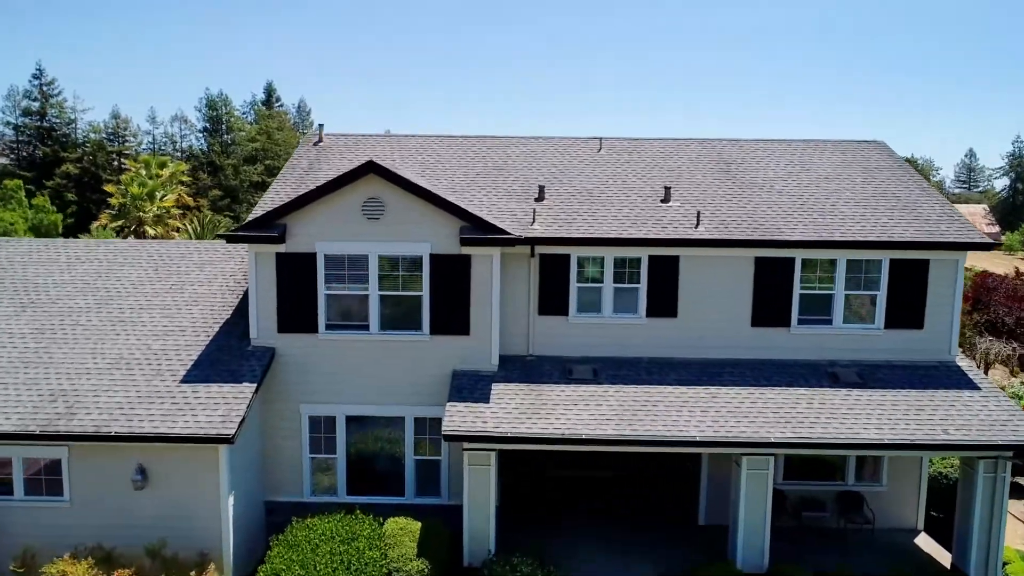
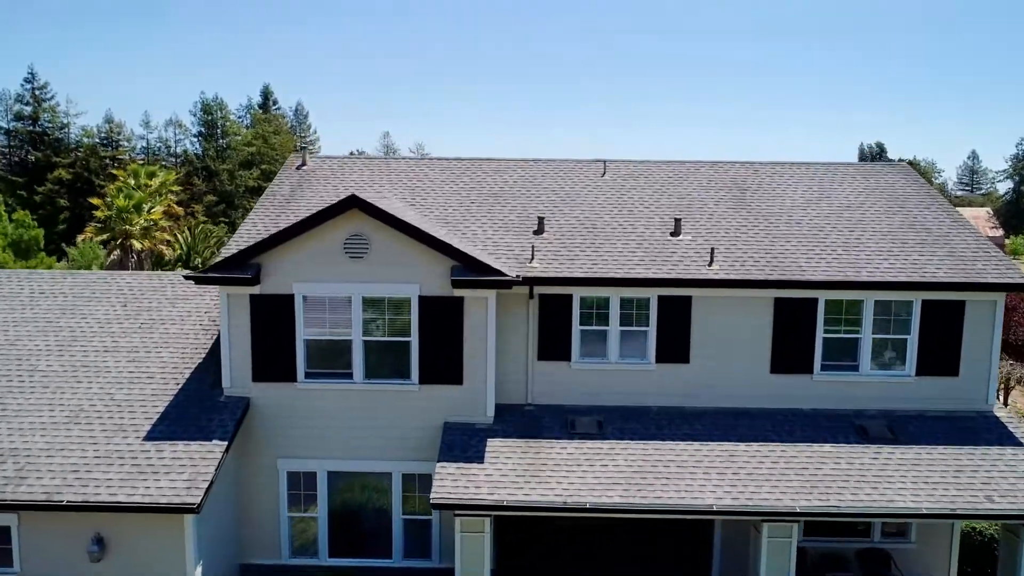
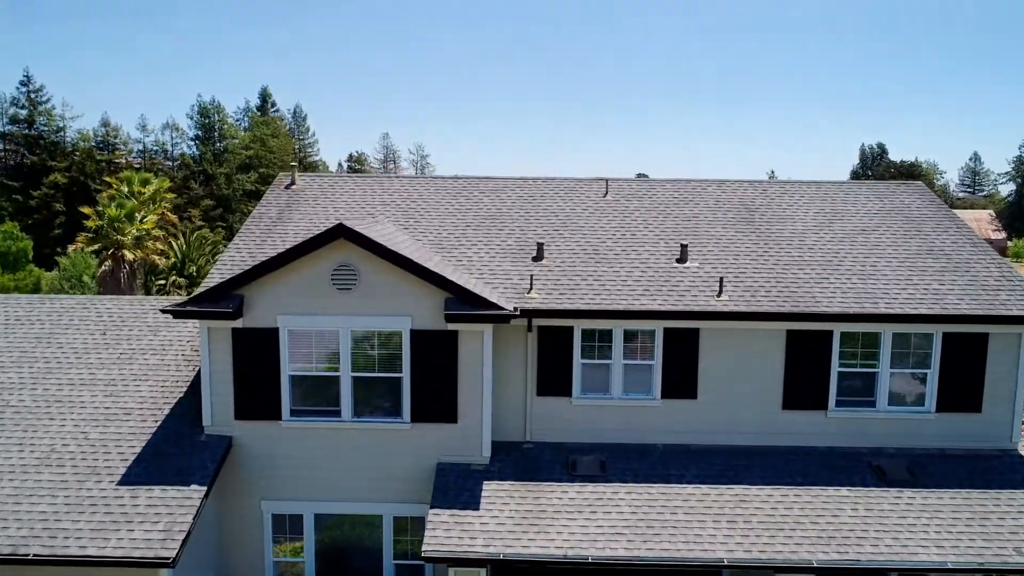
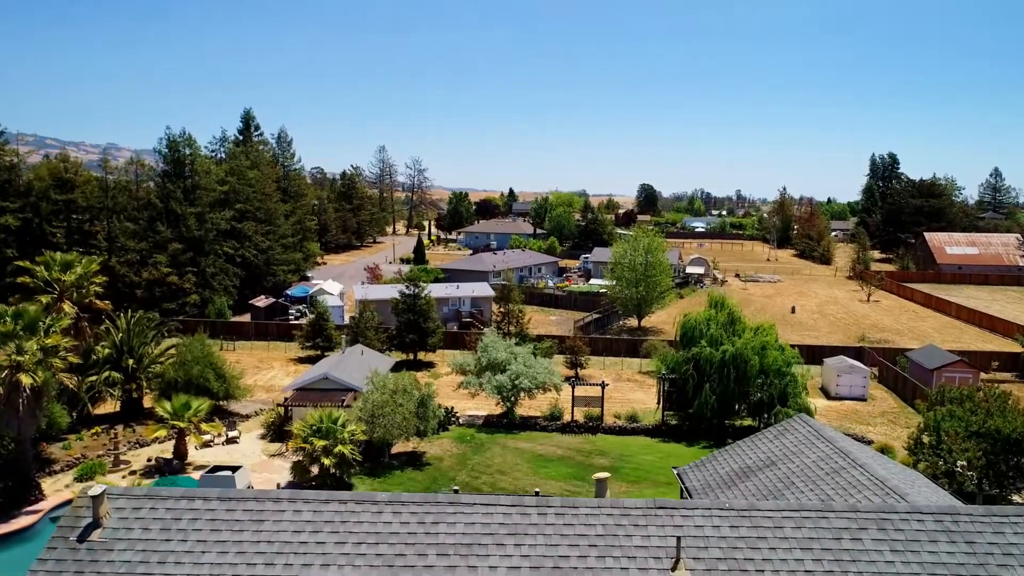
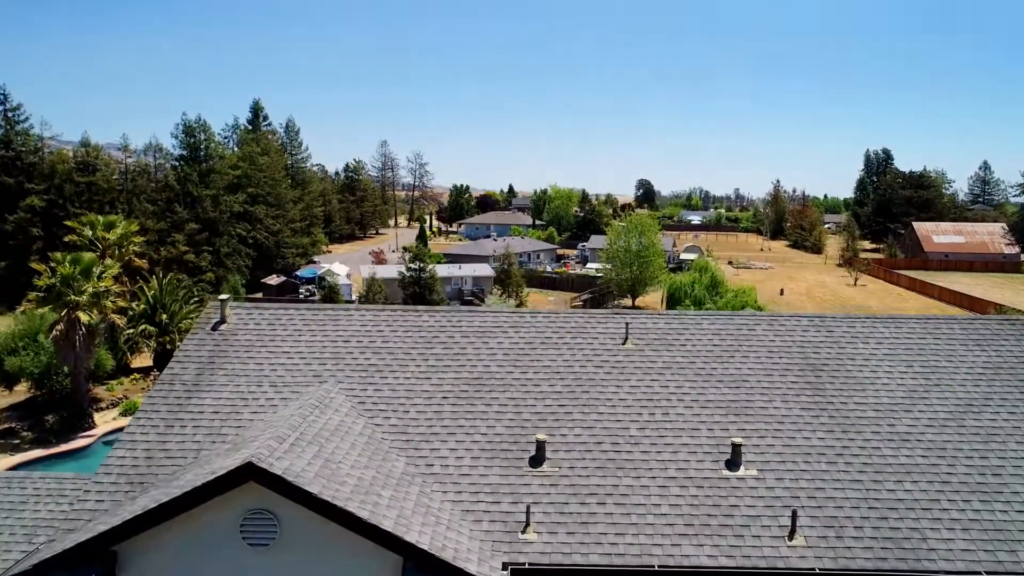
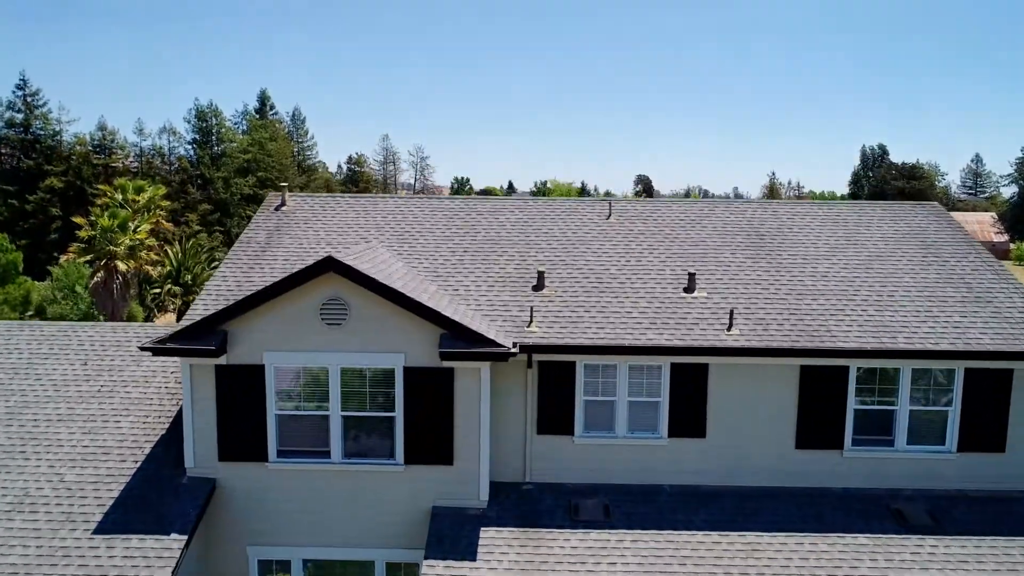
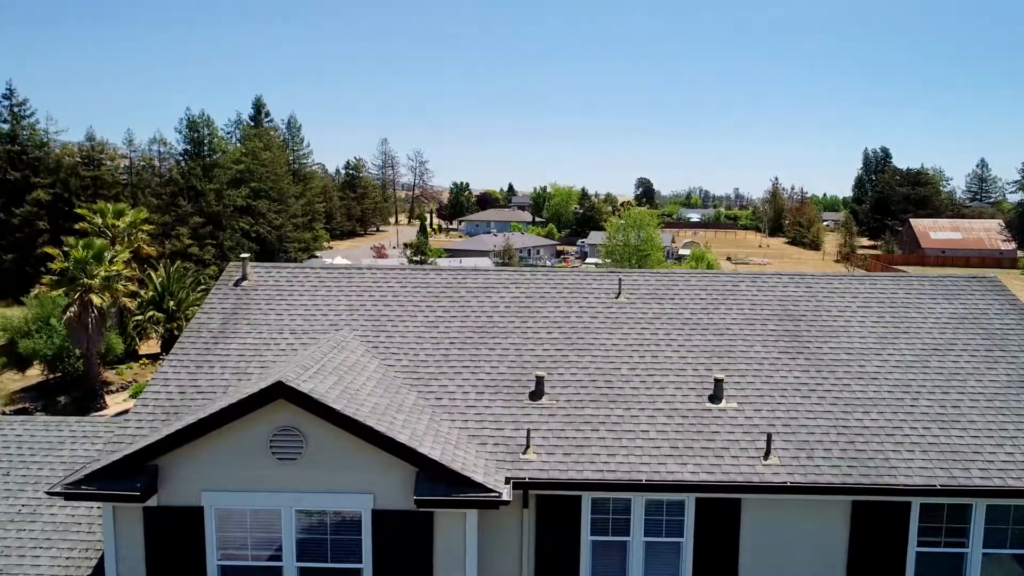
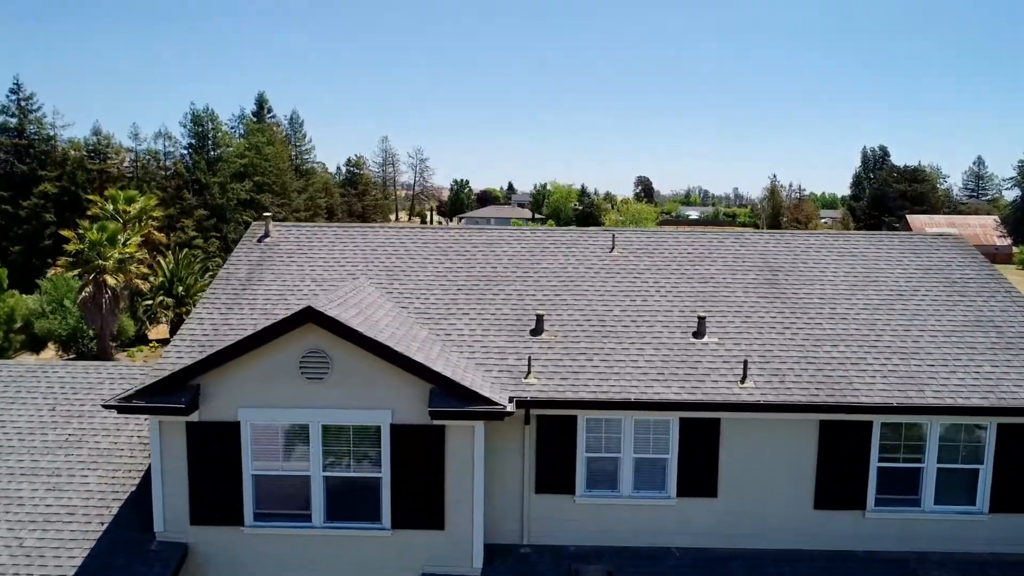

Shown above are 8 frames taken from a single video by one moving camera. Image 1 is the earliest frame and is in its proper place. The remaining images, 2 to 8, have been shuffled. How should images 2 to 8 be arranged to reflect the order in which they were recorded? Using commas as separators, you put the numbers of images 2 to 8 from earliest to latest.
2, 3, 6, 8, 7, 5, 4
